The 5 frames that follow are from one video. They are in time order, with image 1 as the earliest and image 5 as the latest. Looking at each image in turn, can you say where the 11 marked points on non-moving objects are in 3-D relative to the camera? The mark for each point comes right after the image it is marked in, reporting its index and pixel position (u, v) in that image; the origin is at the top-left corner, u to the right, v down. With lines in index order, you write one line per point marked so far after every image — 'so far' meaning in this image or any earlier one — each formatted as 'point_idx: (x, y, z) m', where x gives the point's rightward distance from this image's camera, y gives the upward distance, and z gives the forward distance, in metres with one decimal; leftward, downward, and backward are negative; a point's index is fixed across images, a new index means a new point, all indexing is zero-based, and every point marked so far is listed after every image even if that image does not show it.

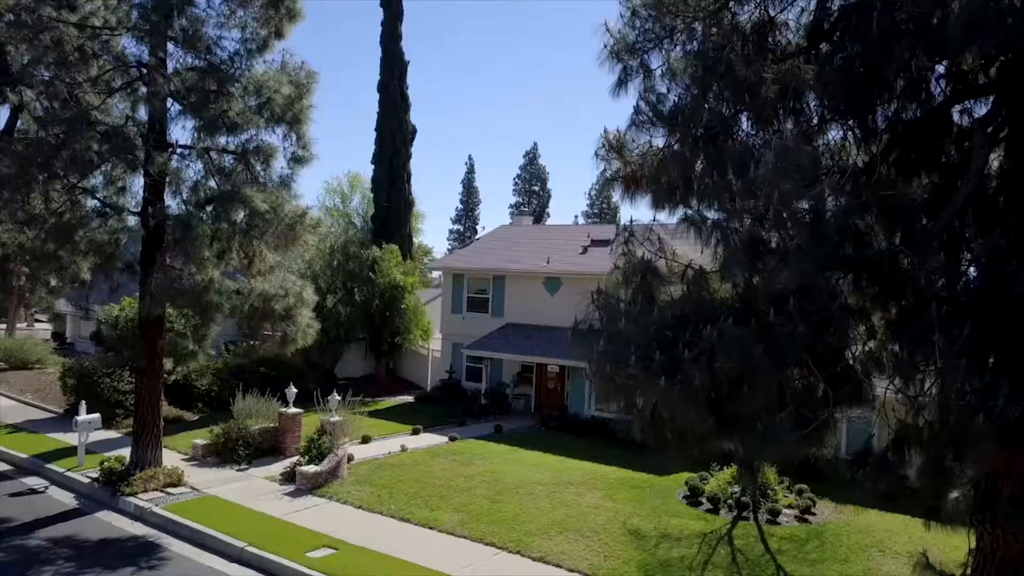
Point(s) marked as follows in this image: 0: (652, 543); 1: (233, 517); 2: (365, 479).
0: (+1.9, -3.4, +10.6) m
1: (-3.9, -3.2, +11.2) m
2: (-2.5, -3.2, +13.4) m
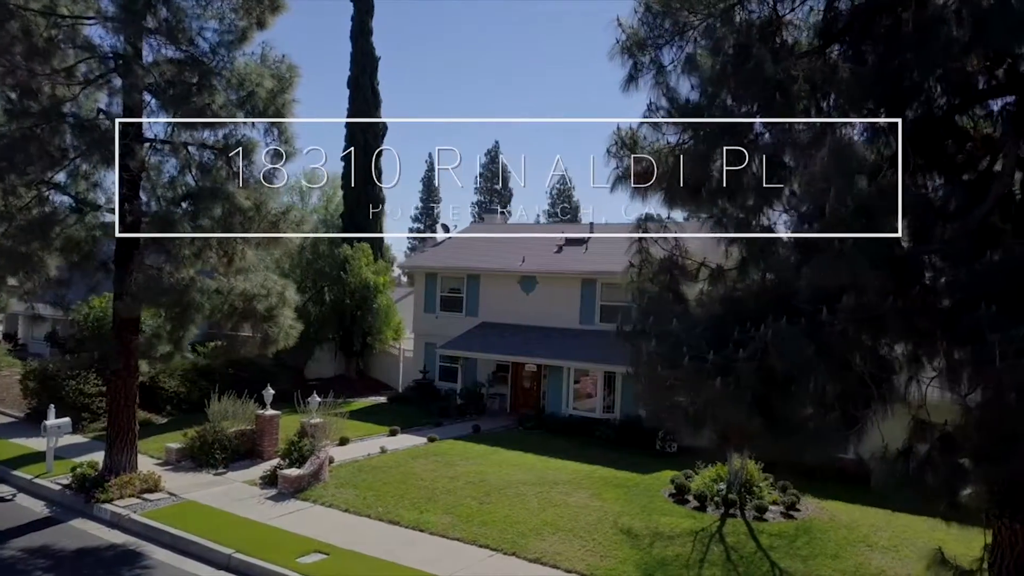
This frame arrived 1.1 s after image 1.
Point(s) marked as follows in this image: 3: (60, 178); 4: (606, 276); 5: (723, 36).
0: (+1.8, -3.4, +10.5) m
1: (-4.0, -3.2, +10.9) m
2: (-2.7, -3.2, +13.2) m
3: (-6.6, +1.6, +11.5) m
4: (+2.4, +0.3, +19.8) m
5: (+1.9, +2.2, +7.0) m
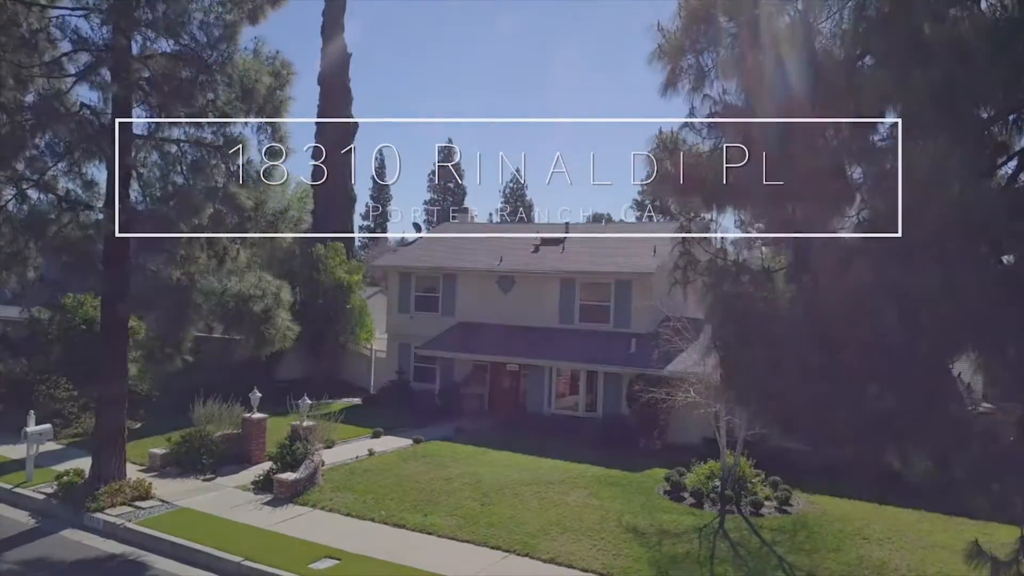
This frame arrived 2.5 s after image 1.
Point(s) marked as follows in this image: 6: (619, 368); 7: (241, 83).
0: (+1.9, -3.4, +10.7) m
1: (-3.9, -3.2, +10.6) m
2: (-2.7, -3.2, +13.0) m
3: (-6.5, +1.6, +11.0) m
4: (+1.9, +0.3, +19.9) m
5: (+2.3, +2.2, +7.1) m
6: (+2.4, -1.8, +17.8) m
7: (-4.0, +3.0, +11.7) m
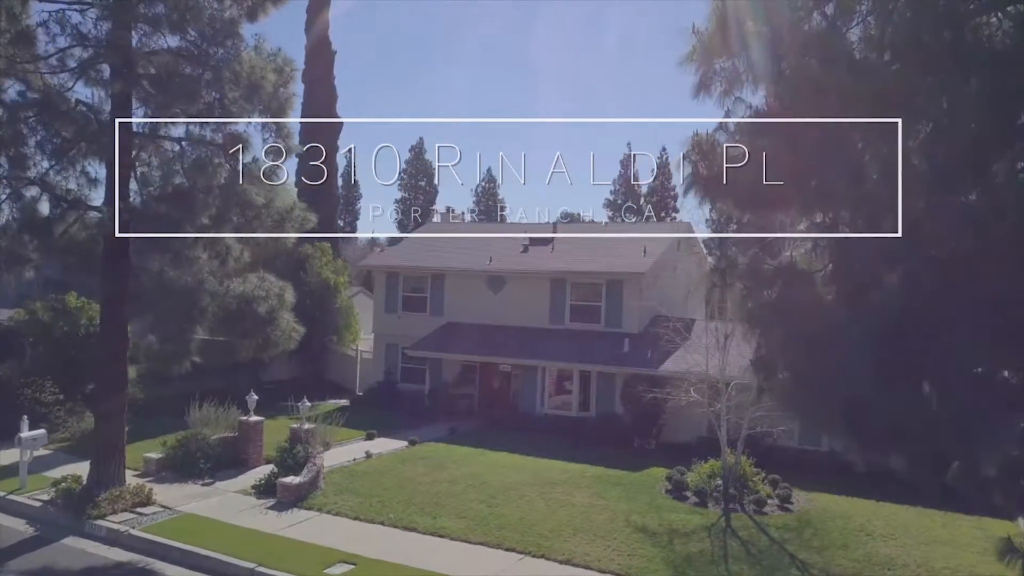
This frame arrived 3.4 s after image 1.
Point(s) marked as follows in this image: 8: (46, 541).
0: (+2.1, -3.4, +10.7) m
1: (-3.8, -3.3, +10.4) m
2: (-2.7, -3.2, +12.8) m
3: (-6.3, +1.6, +10.7) m
4: (+1.6, +0.3, +20.0) m
5: (+2.6, +2.1, +7.2) m
6: (+2.3, -1.8, +17.9) m
7: (-3.9, +3.0, +11.5) m
8: (-6.1, -3.3, +10.3) m
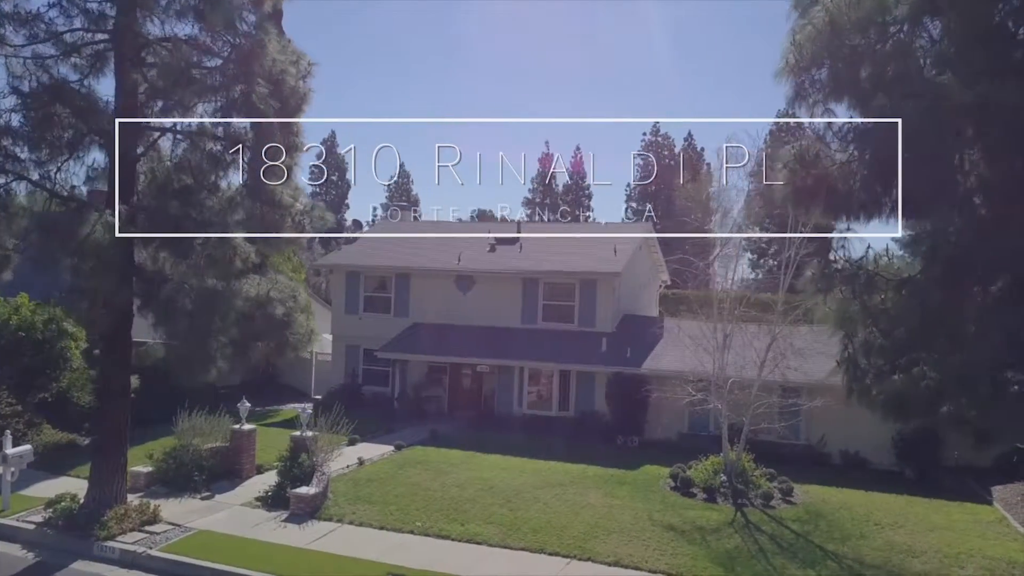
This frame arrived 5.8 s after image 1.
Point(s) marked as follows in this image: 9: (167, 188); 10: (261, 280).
0: (+2.6, -3.4, +10.9) m
1: (-3.2, -3.3, +9.9) m
2: (-2.4, -3.3, +12.4) m
3: (-5.8, +1.5, +9.8) m
4: (+1.0, +0.3, +20.0) m
5: (+3.5, +2.1, +7.4) m
6: (+1.9, -1.8, +18.0) m
7: (-3.5, +3.0, +10.9) m
8: (-5.5, -3.3, +9.5) m
9: (-4.3, +1.3, +10.3) m
10: (-3.6, +0.1, +11.4) m
